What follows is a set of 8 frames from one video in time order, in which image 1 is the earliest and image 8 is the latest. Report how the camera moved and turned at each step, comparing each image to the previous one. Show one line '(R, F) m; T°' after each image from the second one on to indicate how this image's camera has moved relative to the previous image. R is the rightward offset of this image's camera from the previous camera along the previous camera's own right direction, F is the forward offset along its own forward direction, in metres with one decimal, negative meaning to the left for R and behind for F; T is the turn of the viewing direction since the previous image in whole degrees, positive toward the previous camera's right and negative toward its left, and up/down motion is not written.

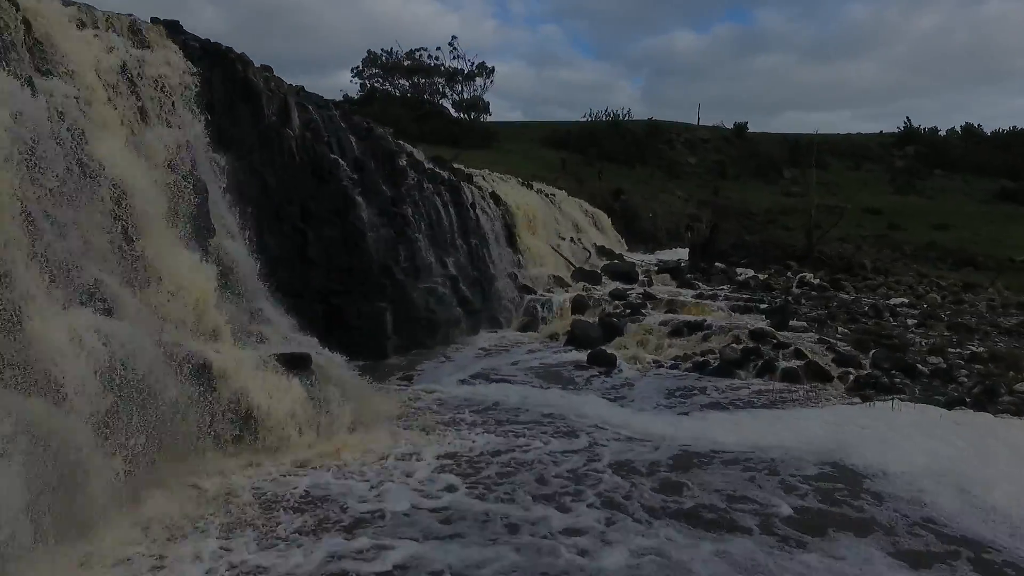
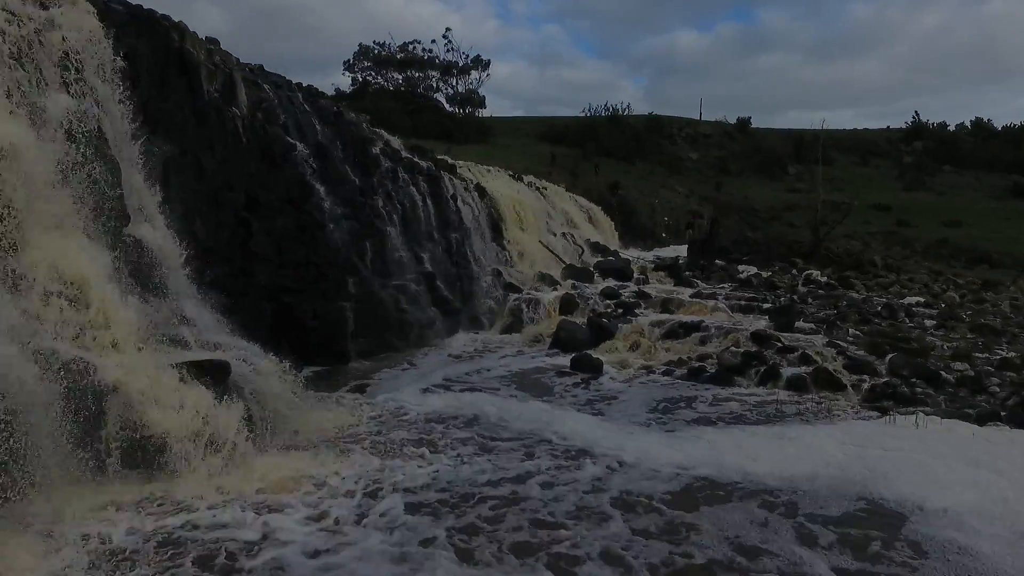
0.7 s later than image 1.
(+0.6, +1.5) m; 0°
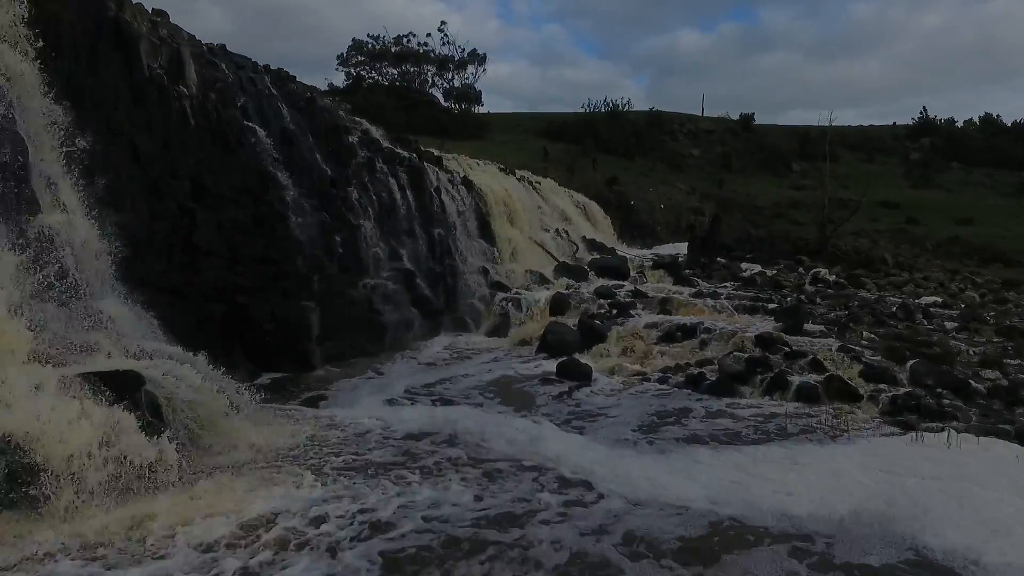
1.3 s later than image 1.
(+0.4, +1.3) m; 0°
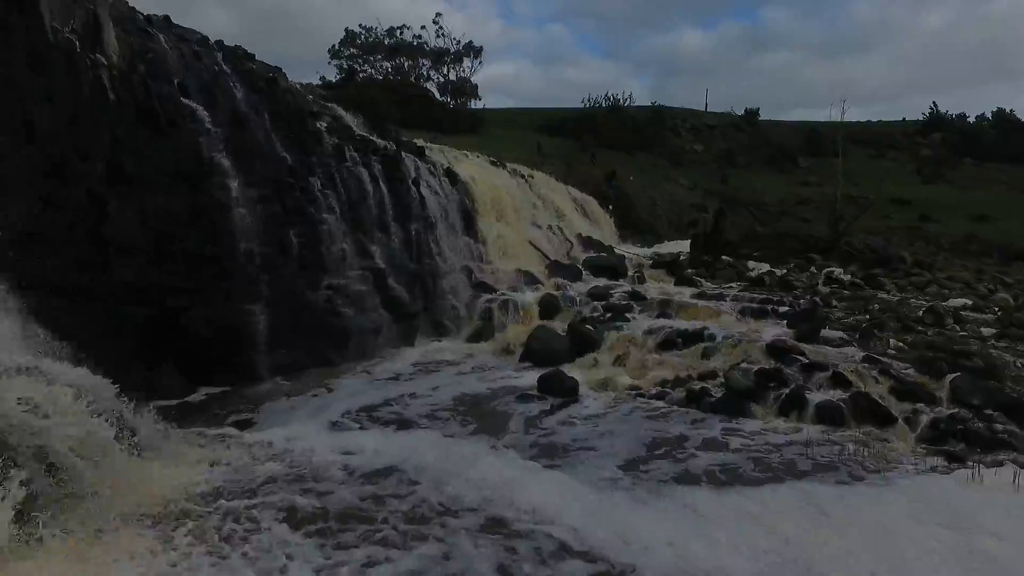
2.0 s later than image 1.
(+0.5, +1.7) m; 0°
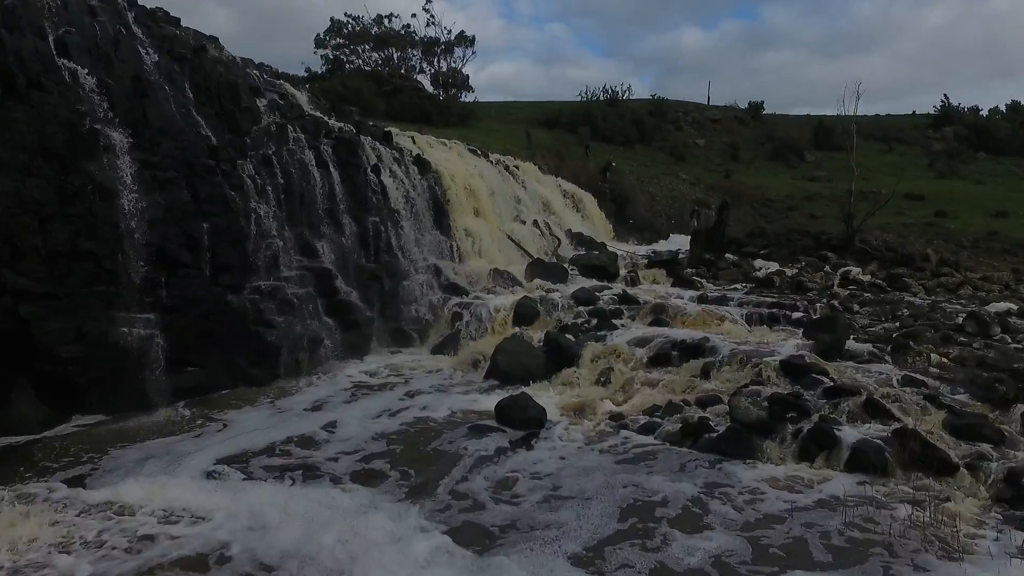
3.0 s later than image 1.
(+0.7, +2.2) m; 0°
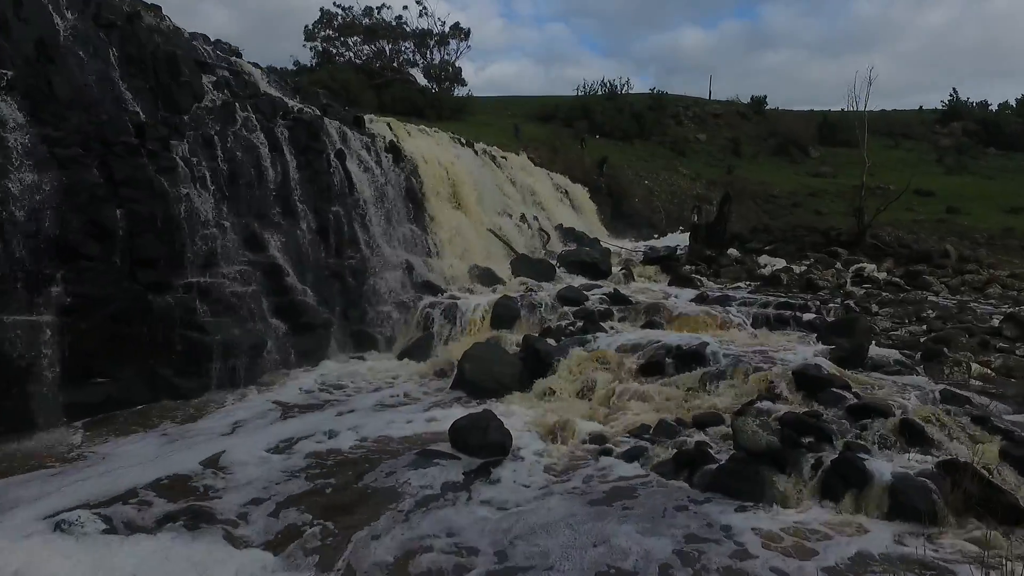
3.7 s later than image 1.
(+0.5, +1.5) m; 0°
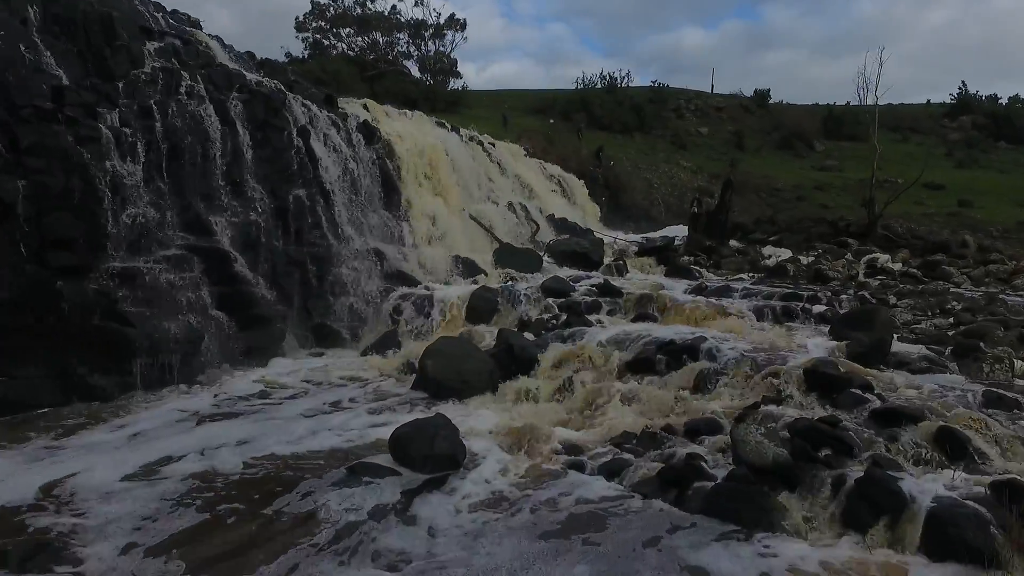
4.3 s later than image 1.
(+0.5, +1.2) m; 0°
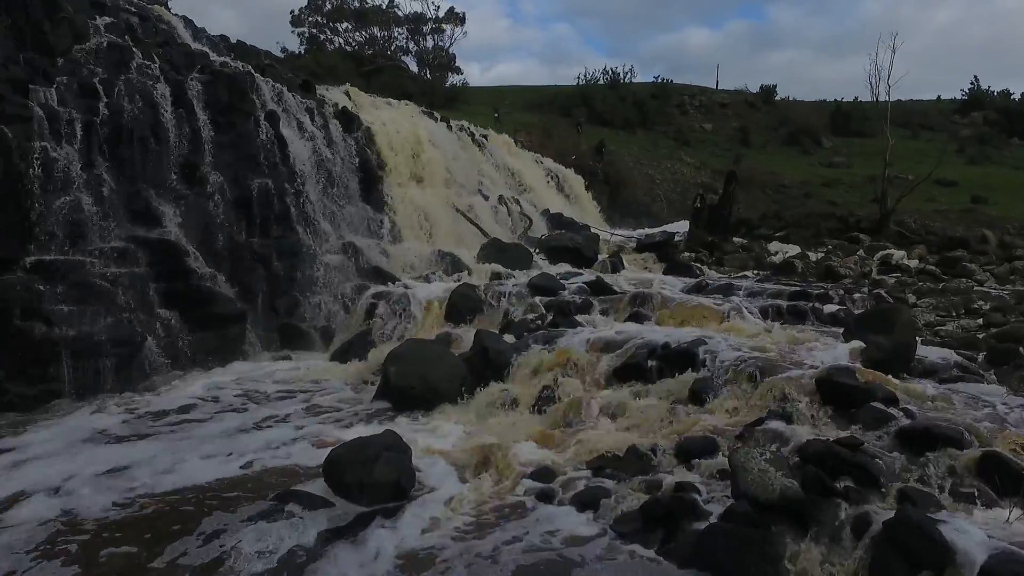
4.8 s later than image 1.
(+0.4, +1.0) m; 0°
